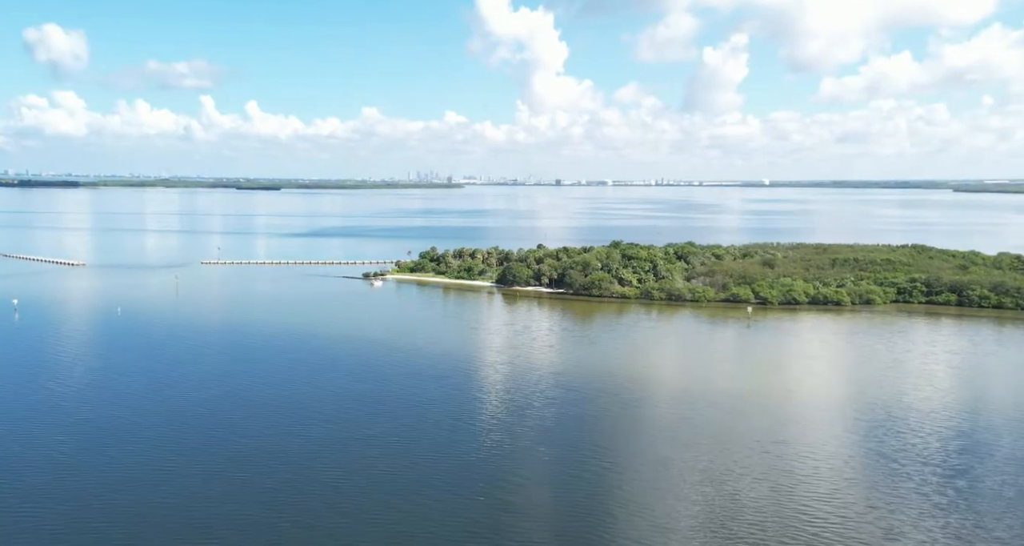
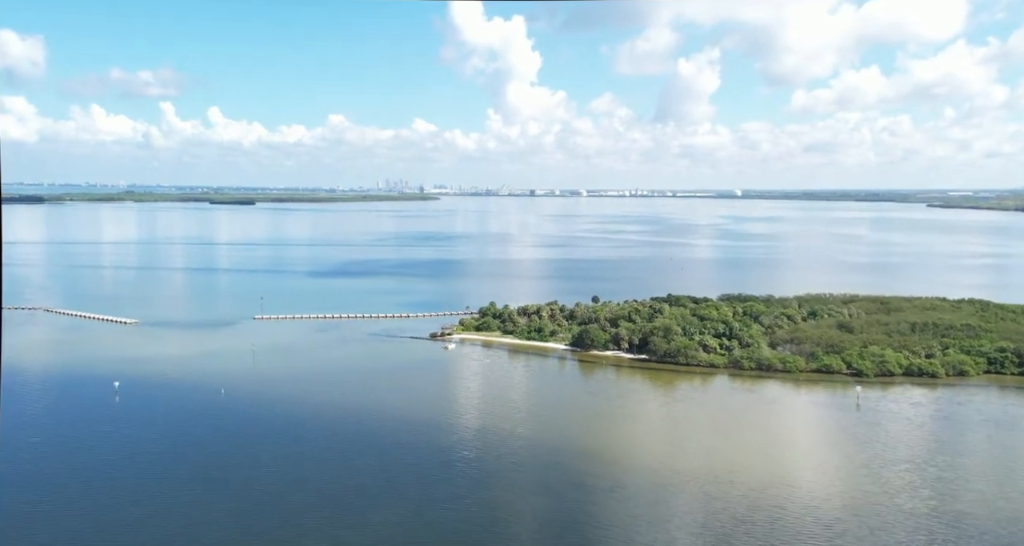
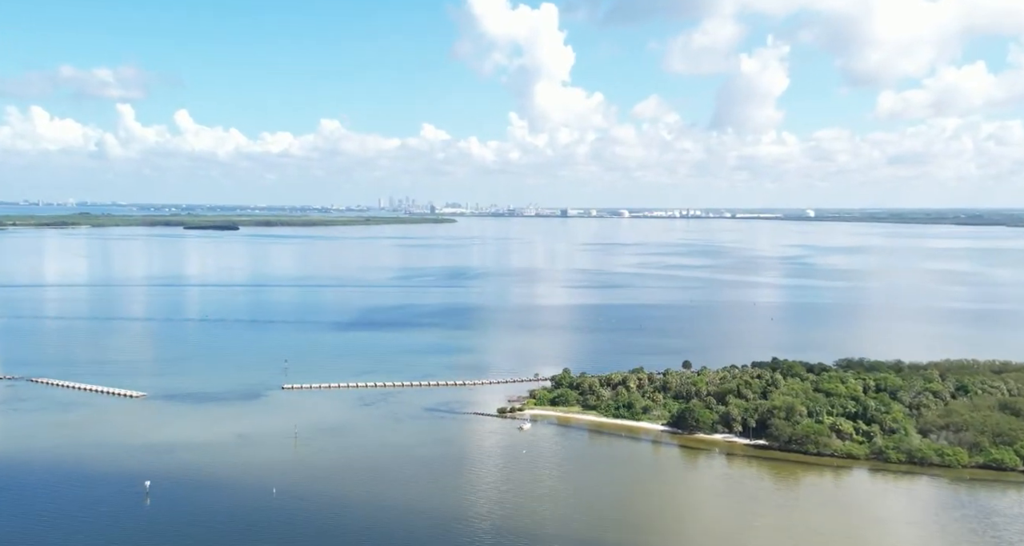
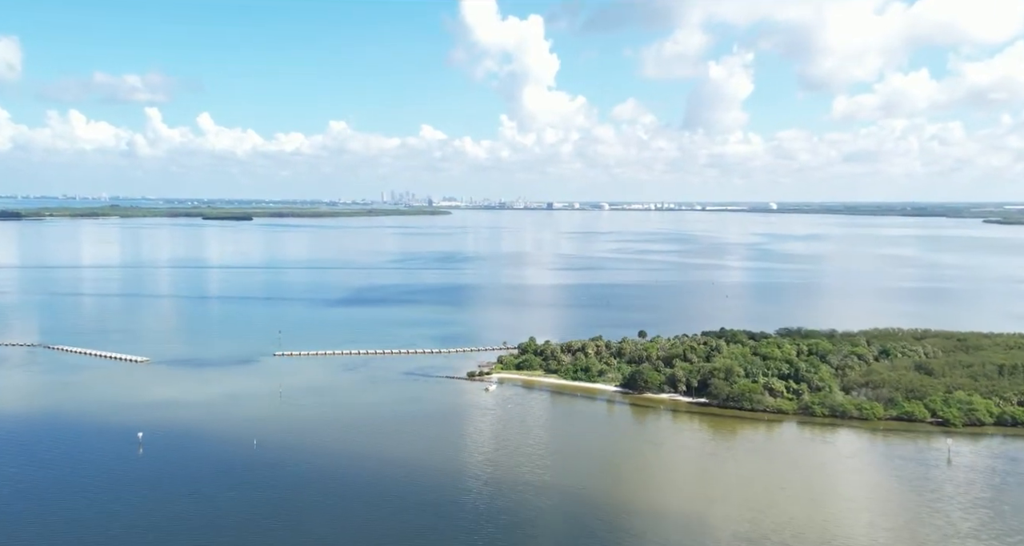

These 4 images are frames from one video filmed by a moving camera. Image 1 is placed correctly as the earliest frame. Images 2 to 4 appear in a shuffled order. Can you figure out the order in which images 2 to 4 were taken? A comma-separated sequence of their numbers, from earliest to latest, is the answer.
2, 4, 3
